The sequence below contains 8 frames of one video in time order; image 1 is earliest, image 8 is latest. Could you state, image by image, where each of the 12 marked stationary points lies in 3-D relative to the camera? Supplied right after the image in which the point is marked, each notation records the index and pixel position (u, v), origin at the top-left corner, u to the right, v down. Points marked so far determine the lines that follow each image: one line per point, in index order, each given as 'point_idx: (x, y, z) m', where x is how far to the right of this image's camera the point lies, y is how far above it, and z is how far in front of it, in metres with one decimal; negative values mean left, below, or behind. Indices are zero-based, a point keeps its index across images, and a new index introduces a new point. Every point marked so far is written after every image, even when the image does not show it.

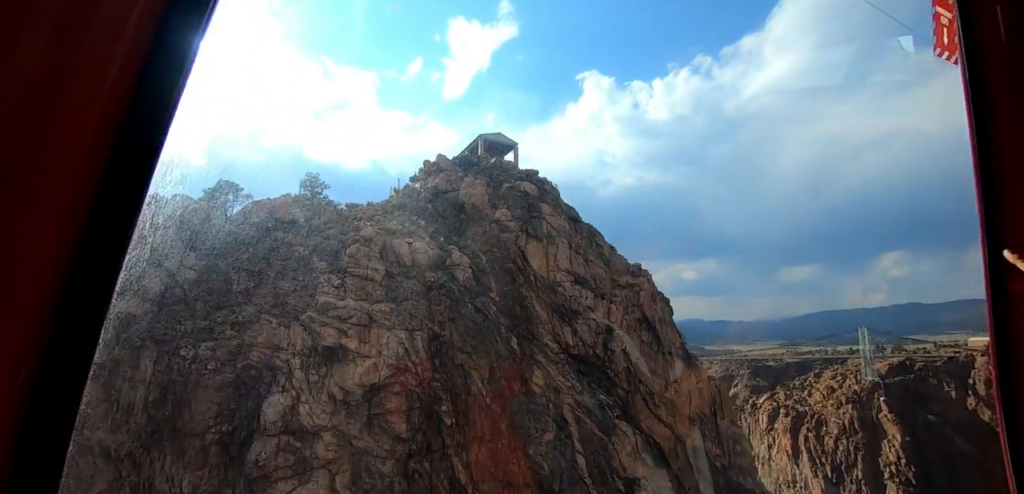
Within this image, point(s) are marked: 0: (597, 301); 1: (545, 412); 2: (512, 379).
0: (+2.0, -1.3, +11.9) m
1: (+0.7, -3.5, +10.2) m
2: (+0.1, -2.8, +10.3) m
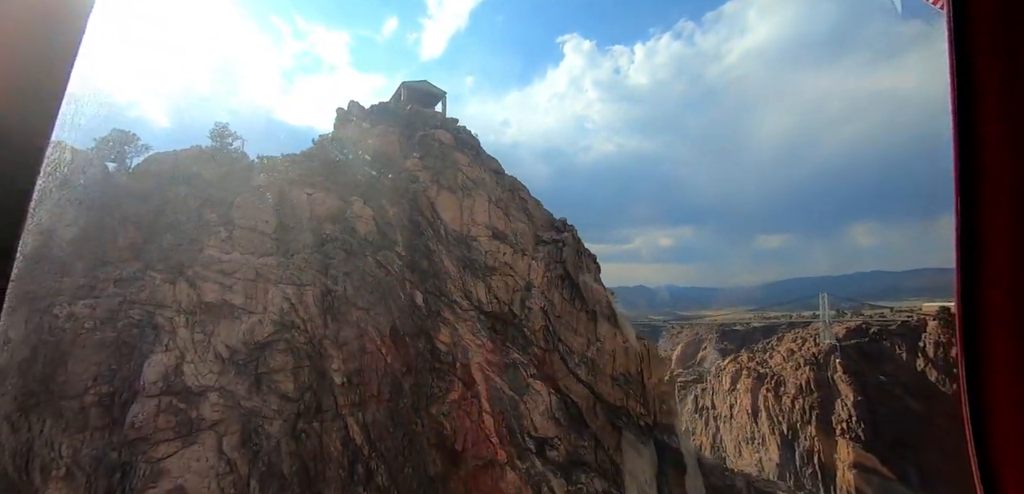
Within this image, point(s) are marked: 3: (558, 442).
0: (0.0, -0.2, +11.3) m
1: (-1.2, -2.5, +9.7) m
2: (-1.9, -1.8, +9.8) m
3: (+1.0, -4.2, +10.3) m
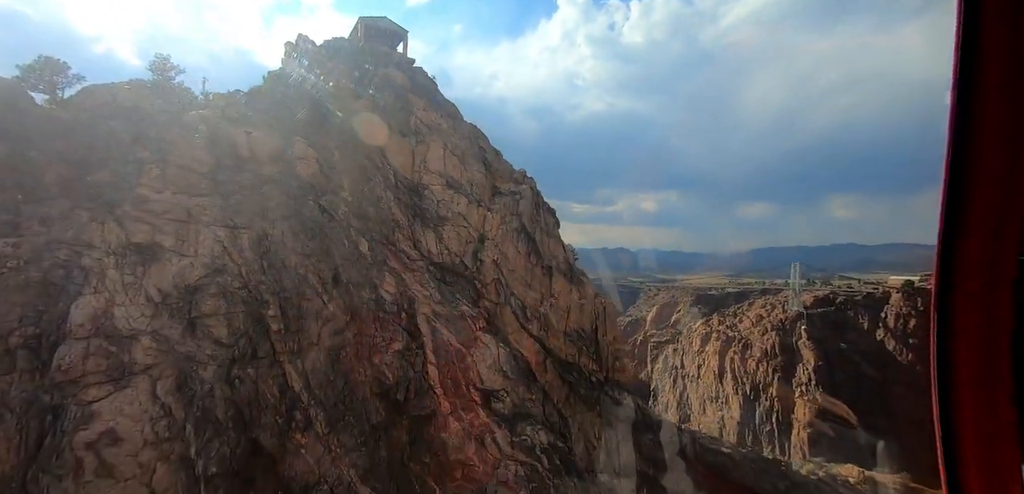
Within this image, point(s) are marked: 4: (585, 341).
0: (-1.0, +0.9, +10.9) m
1: (-2.3, -1.5, +9.5) m
2: (-2.9, -0.8, +9.5) m
3: (-0.2, -3.2, +10.2) m
4: (+1.8, -2.3, +12.1) m
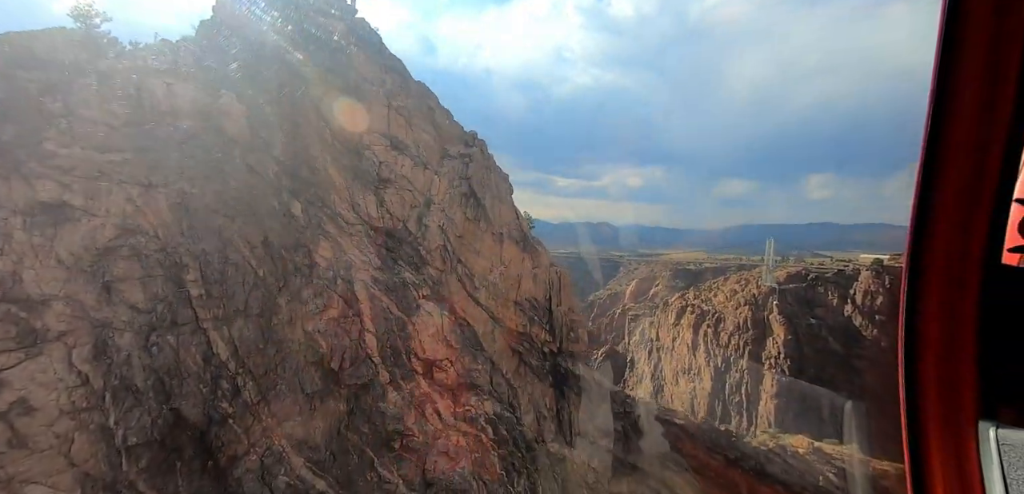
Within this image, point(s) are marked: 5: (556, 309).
0: (-2.1, +1.7, +10.4) m
1: (-3.4, -0.8, +9.1) m
2: (-4.0, -0.1, +9.0) m
3: (-1.3, -2.4, +9.9) m
4: (+0.6, -1.5, +11.8) m
5: (+1.0, -1.6, +12.5) m
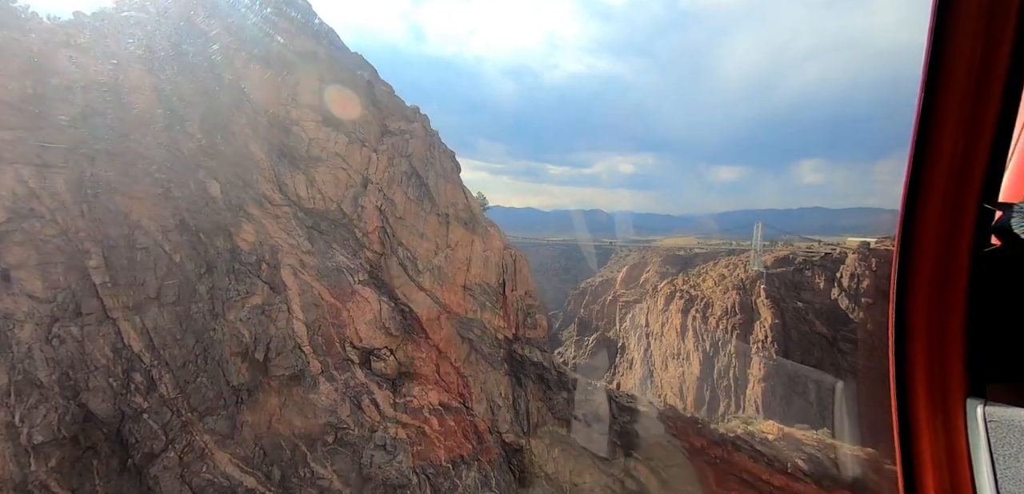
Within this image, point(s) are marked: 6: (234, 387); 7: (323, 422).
0: (-3.3, +2.0, +9.8) m
1: (-4.5, -0.5, +8.5) m
2: (-5.2, +0.2, +8.4) m
3: (-2.4, -2.1, +9.4) m
4: (-0.5, -1.1, +11.2) m
5: (-0.1, -1.1, +11.9) m
6: (-4.8, -2.4, +8.2) m
7: (-3.3, -3.1, +8.5) m
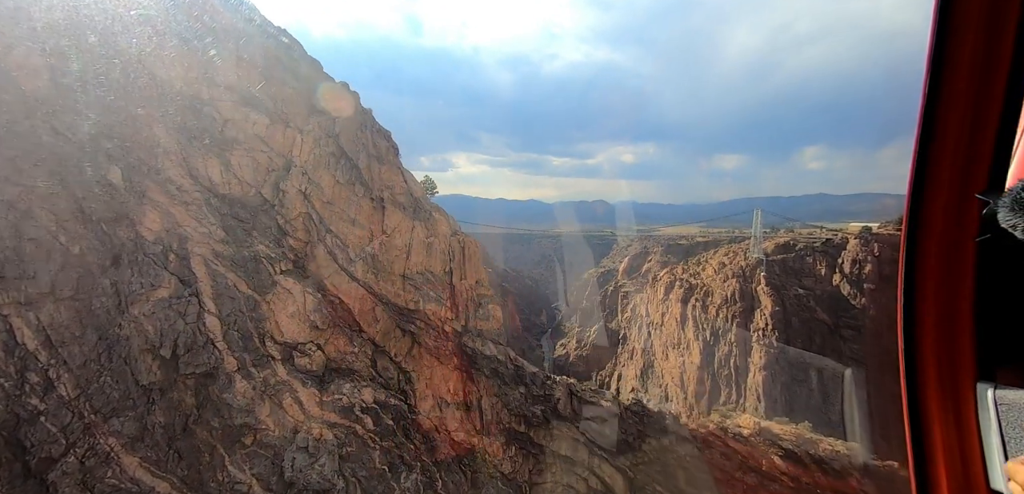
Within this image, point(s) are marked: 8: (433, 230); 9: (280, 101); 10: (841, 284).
0: (-4.5, +2.2, +9.1) m
1: (-5.8, -0.3, +7.9) m
2: (-6.4, +0.4, +7.8) m
3: (-3.6, -1.8, +8.7) m
4: (-1.6, -0.8, +10.5) m
5: (-1.2, -0.8, +11.2) m
6: (-5.9, -2.2, +7.6) m
7: (-4.5, -2.9, +7.9) m
8: (-2.2, +0.4, +11.9) m
9: (-5.3, +3.2, +10.6) m
10: (+13.9, -1.5, +20.6) m
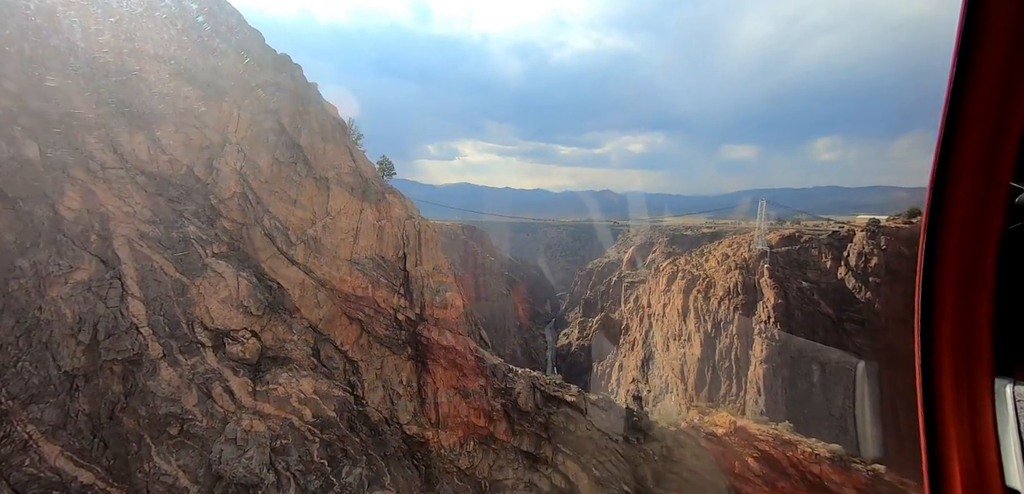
0: (-5.4, +2.6, +8.6) m
1: (-6.7, 0.0, +7.5) m
2: (-7.4, +0.7, +7.4) m
3: (-4.5, -1.5, +8.3) m
4: (-2.5, -0.5, +10.0) m
5: (-2.0, -0.5, +10.7) m
6: (-6.9, -1.9, +7.3) m
7: (-5.5, -2.6, +7.6) m
8: (-3.0, +0.8, +11.4) m
9: (-6.1, +3.5, +10.1) m
10: (+13.3, -1.2, +19.6) m
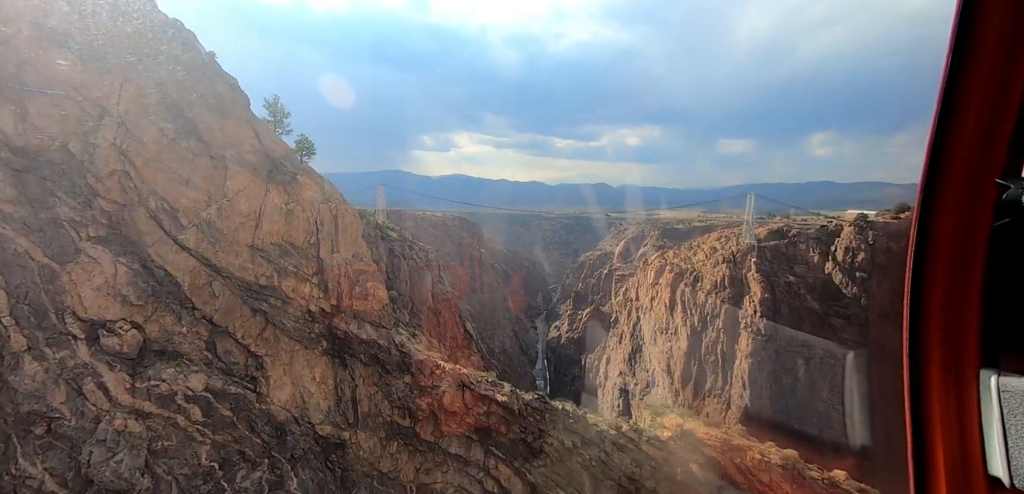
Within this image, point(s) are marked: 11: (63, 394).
0: (-6.9, +2.8, +7.9) m
1: (-8.2, +0.3, +6.8) m
2: (-8.9, +1.0, +6.8) m
3: (-6.0, -1.3, +7.6) m
4: (-4.0, -0.2, +9.3) m
5: (-3.5, -0.2, +9.9) m
6: (-8.4, -1.6, +6.6) m
7: (-7.0, -2.3, +6.9) m
8: (-4.4, +1.1, +10.6) m
9: (-7.5, +3.8, +9.4) m
10: (+12.0, -0.9, +18.7) m
11: (-6.6, -2.1, +7.1) m
